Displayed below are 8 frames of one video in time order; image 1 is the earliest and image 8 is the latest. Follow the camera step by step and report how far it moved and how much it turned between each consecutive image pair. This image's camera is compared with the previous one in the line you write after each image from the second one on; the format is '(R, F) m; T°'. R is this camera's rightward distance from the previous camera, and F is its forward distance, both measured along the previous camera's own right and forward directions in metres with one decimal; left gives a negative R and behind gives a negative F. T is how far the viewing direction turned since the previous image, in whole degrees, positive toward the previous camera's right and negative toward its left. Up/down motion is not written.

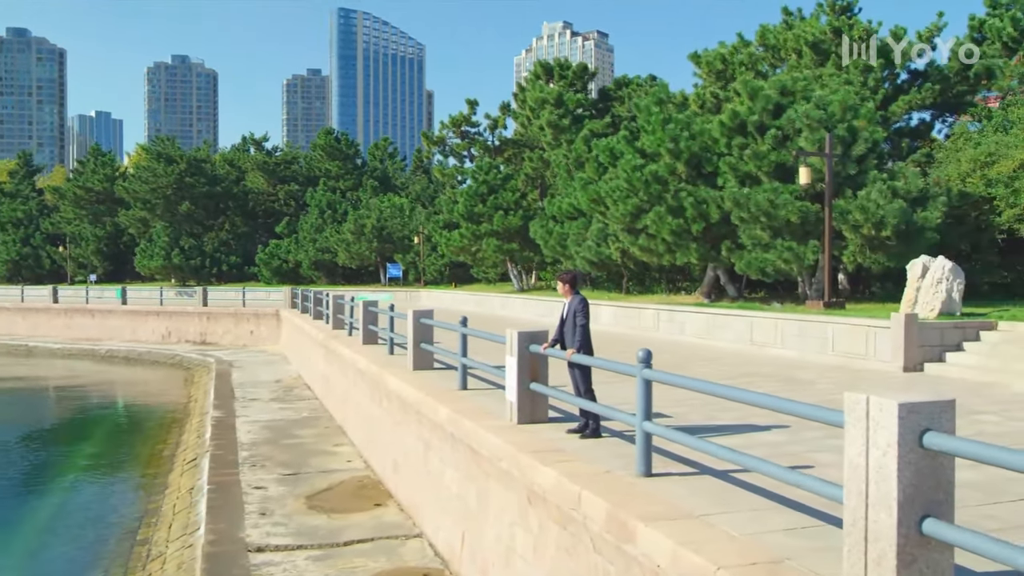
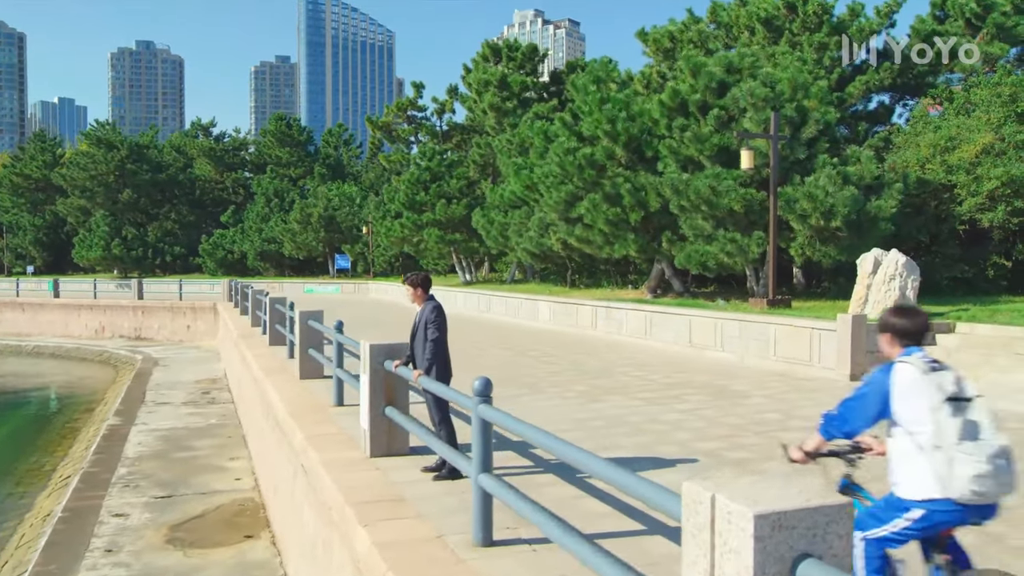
(+1.1, +1.7) m; +2°
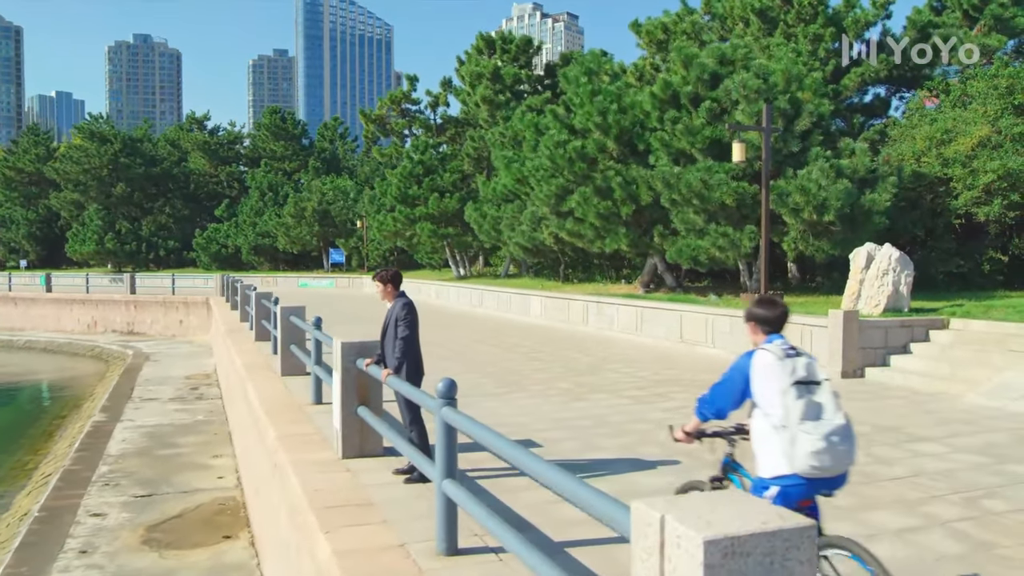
(+0.2, +0.3) m; 0°
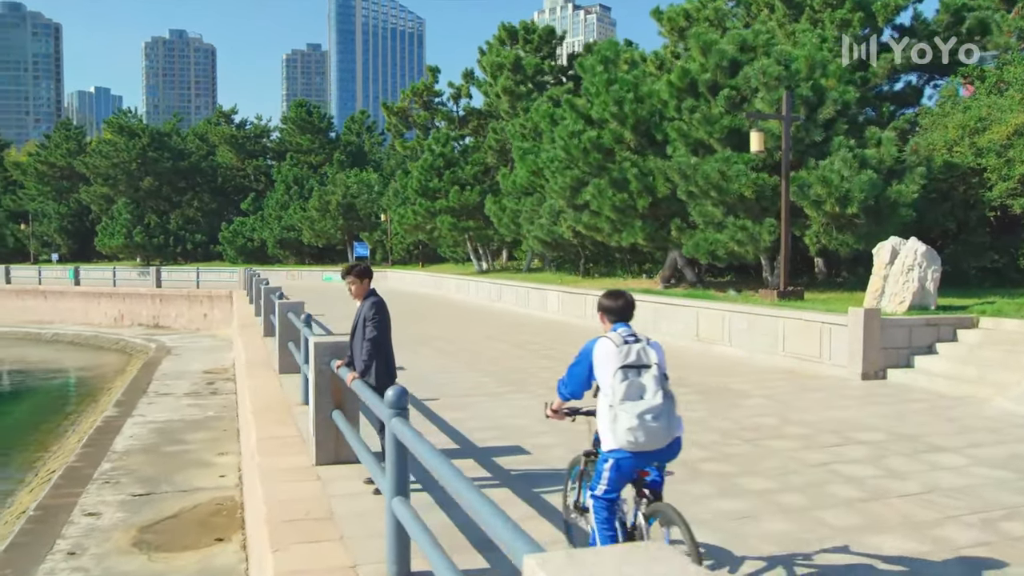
(+0.4, +0.5) m; -2°
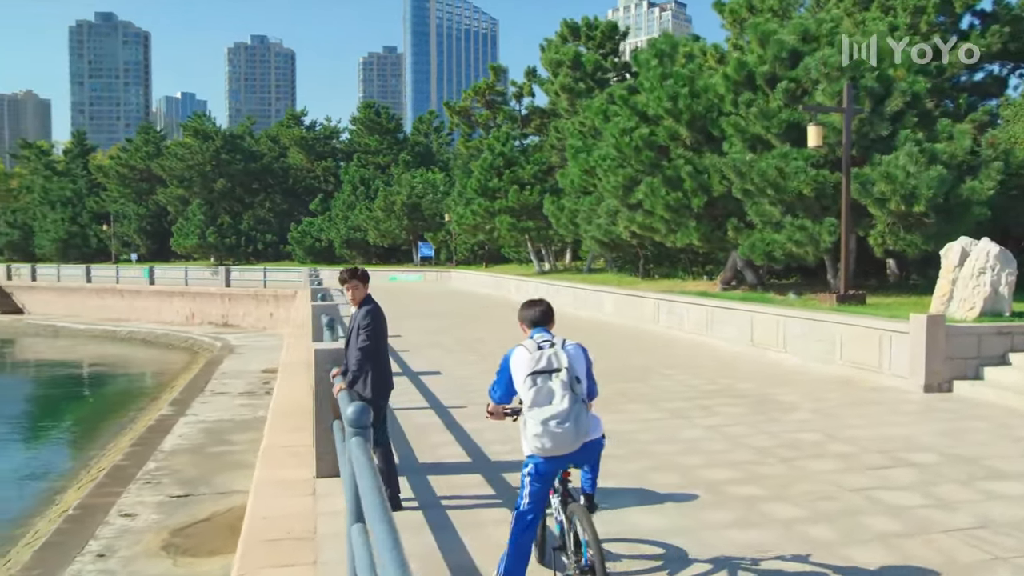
(+0.5, +0.5) m; -5°
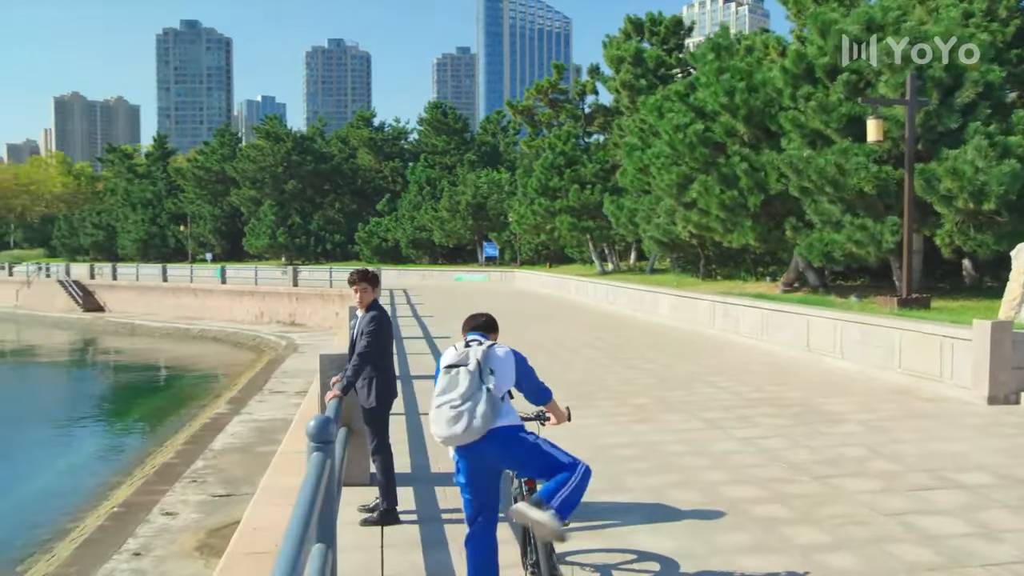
(+0.5, +0.3) m; -5°
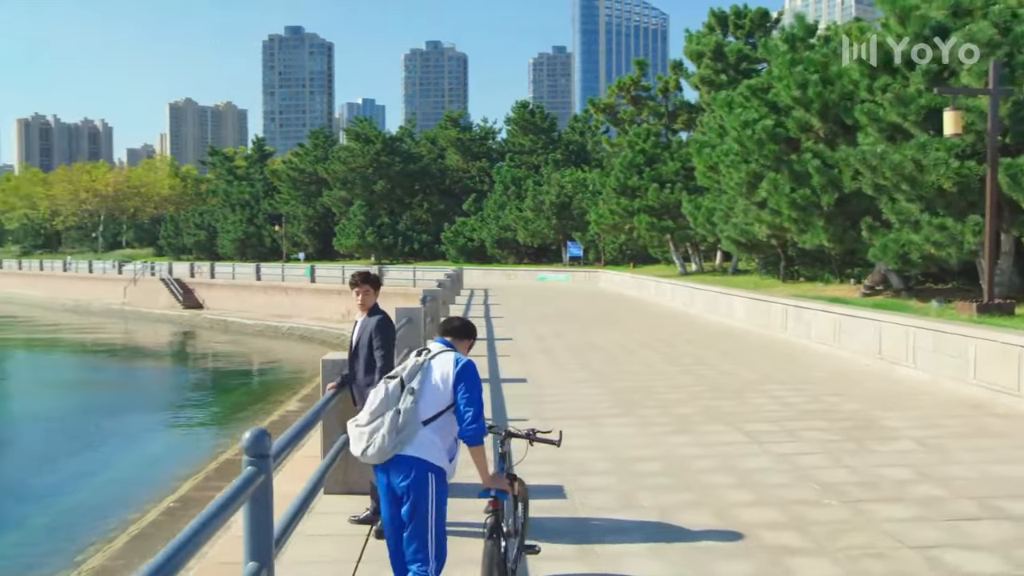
(+0.6, +0.3) m; -6°
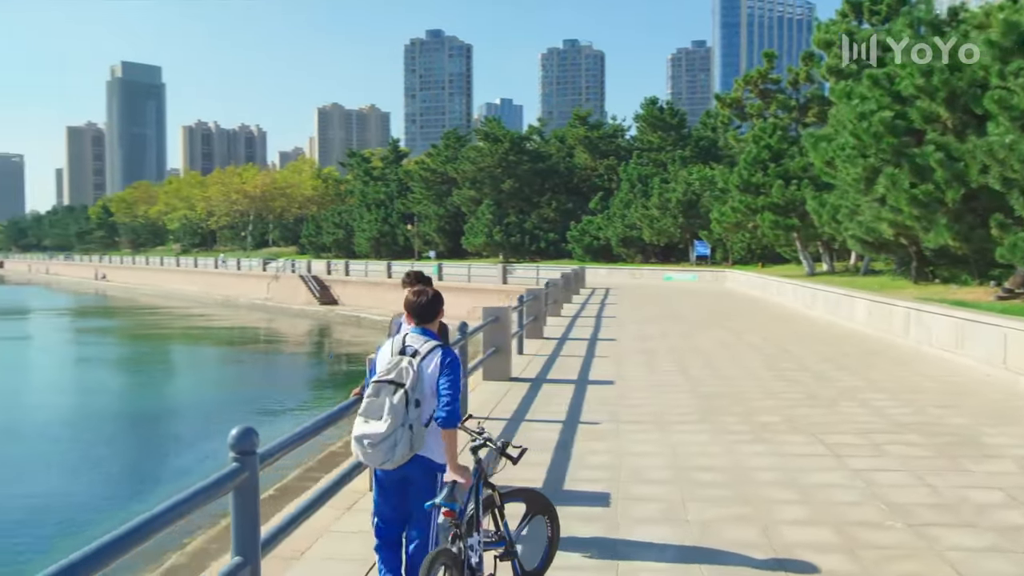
(+0.6, +0.2) m; -9°
